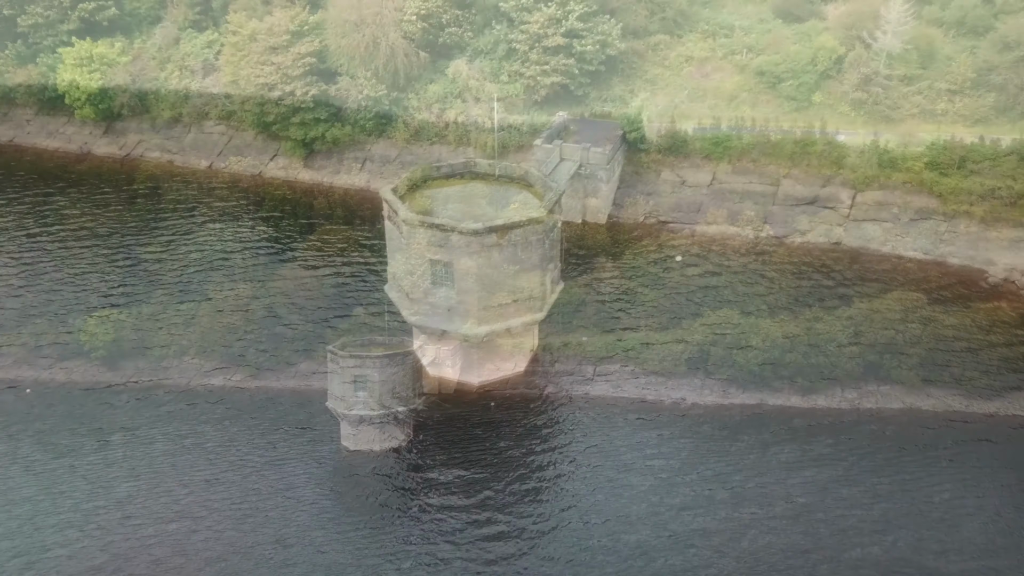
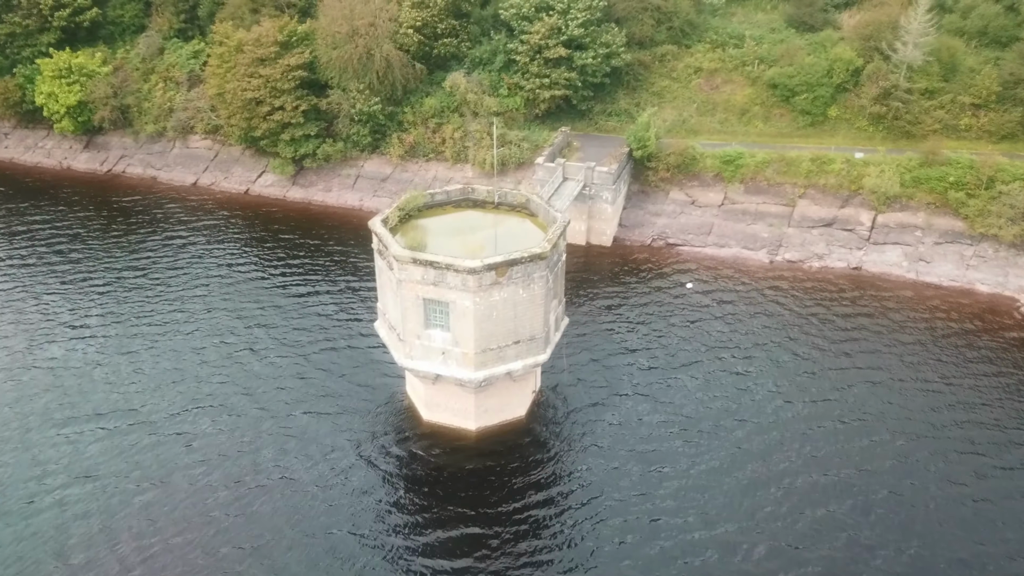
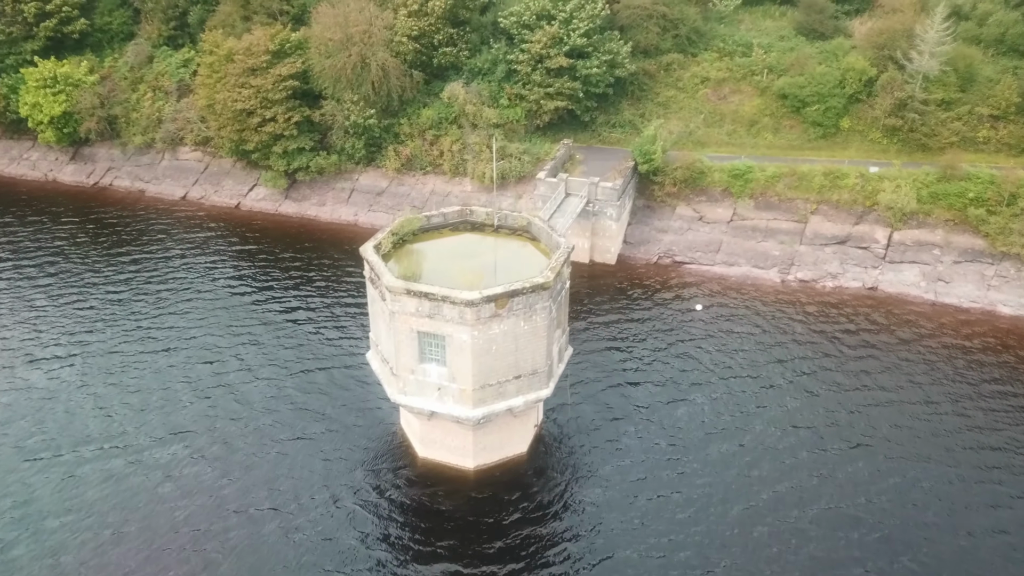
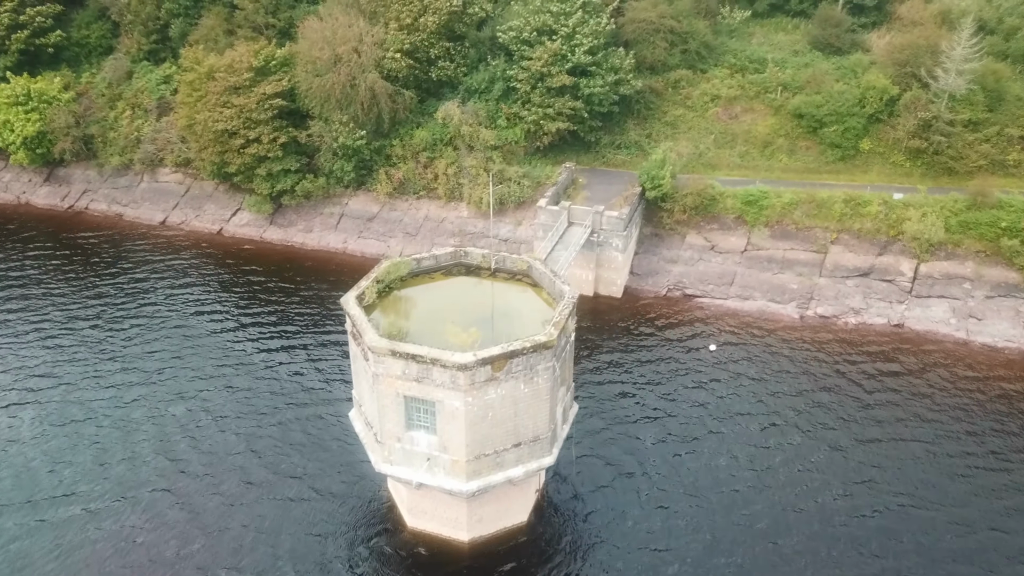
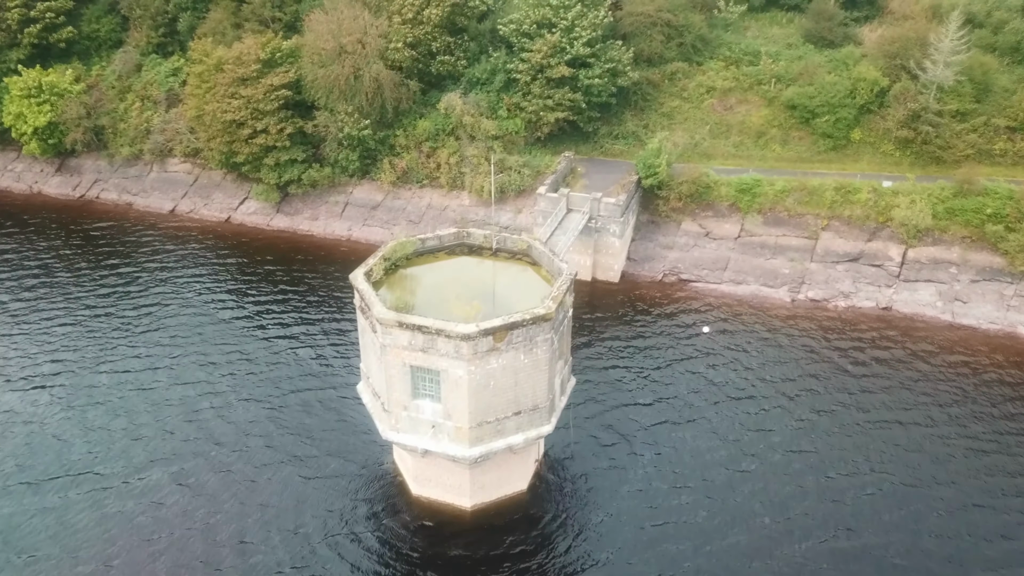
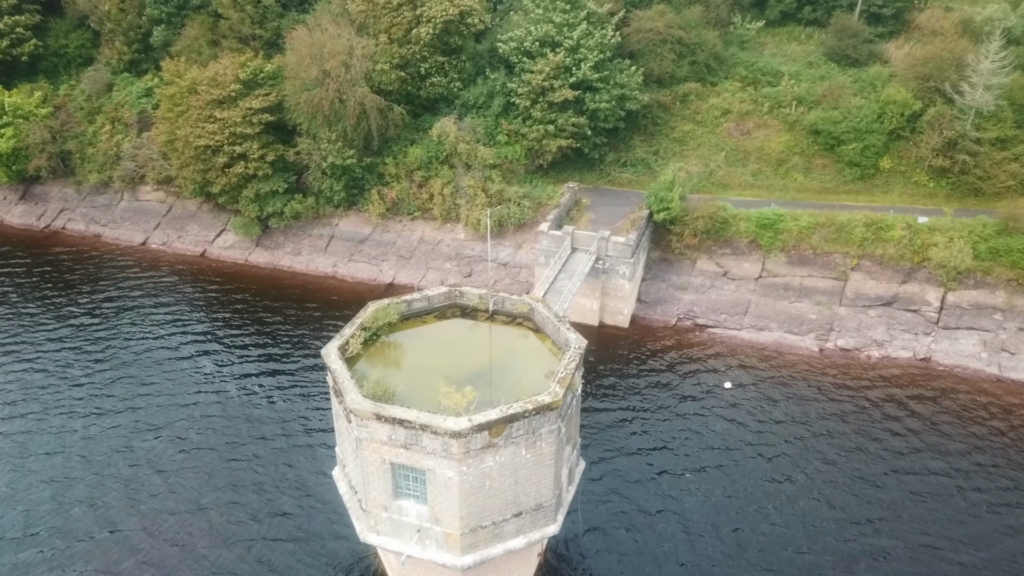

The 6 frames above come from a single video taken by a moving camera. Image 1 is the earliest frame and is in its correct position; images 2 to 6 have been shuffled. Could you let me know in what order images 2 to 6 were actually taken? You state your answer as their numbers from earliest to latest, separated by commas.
2, 3, 5, 4, 6
